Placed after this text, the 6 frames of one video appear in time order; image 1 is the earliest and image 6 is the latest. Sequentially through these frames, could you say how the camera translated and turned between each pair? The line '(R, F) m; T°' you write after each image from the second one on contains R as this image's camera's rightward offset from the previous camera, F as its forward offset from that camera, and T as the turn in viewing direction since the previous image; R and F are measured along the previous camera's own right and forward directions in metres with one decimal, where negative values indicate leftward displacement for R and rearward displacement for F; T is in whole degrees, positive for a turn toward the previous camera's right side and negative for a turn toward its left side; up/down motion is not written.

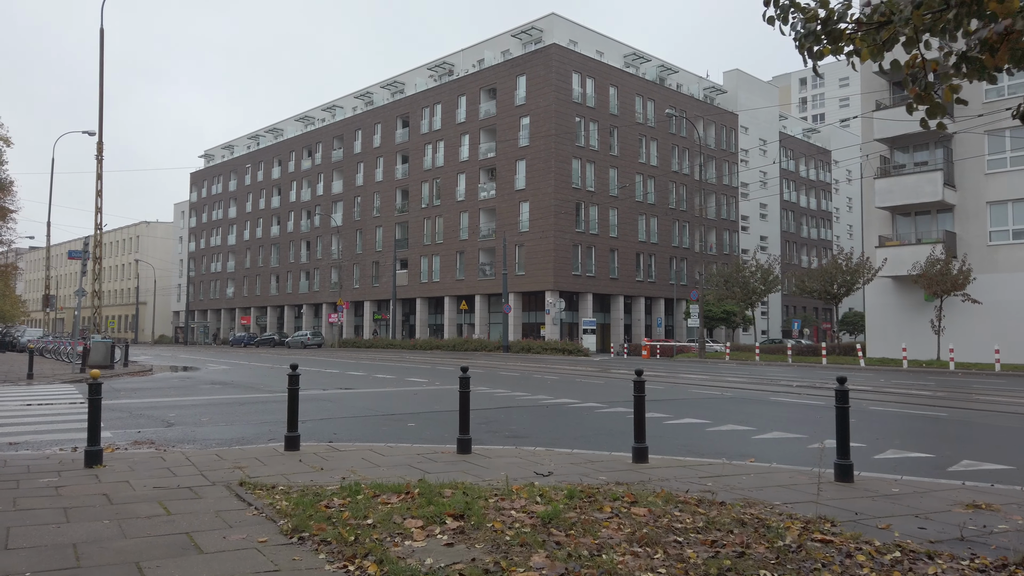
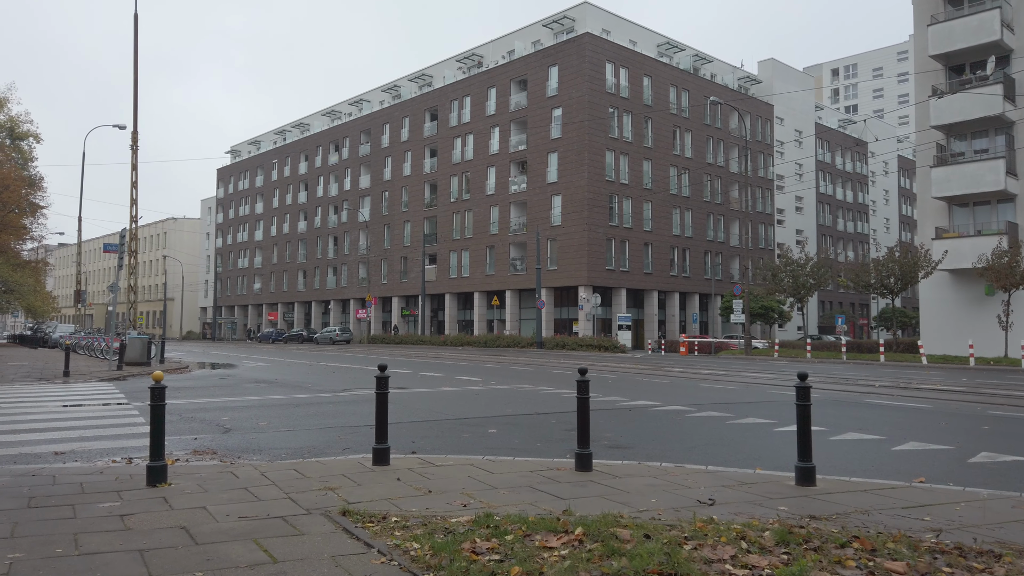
(-0.9, +1.1) m; -2°
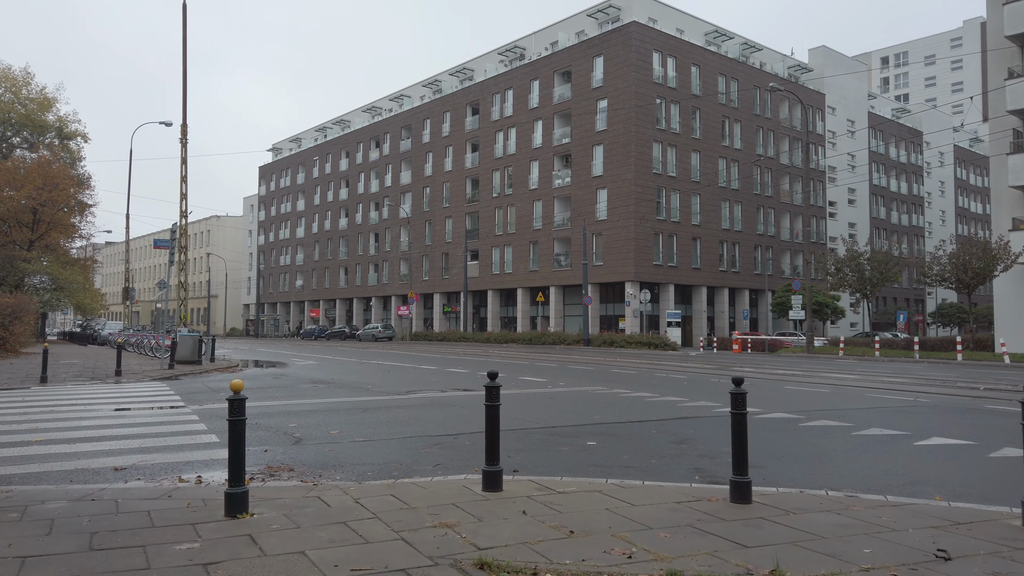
(-0.7, +1.0) m; -3°
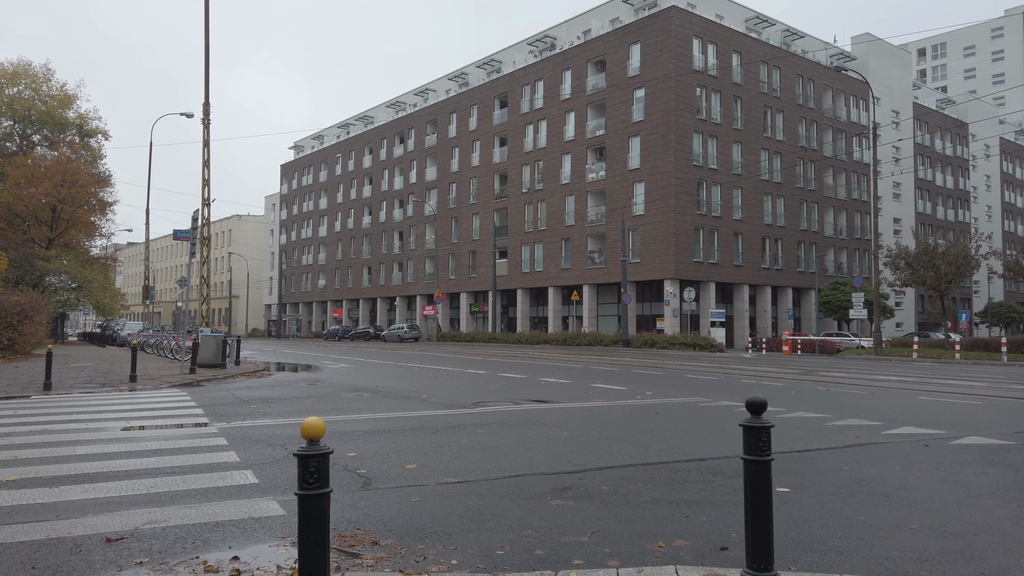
(-1.0, +2.3) m; -1°
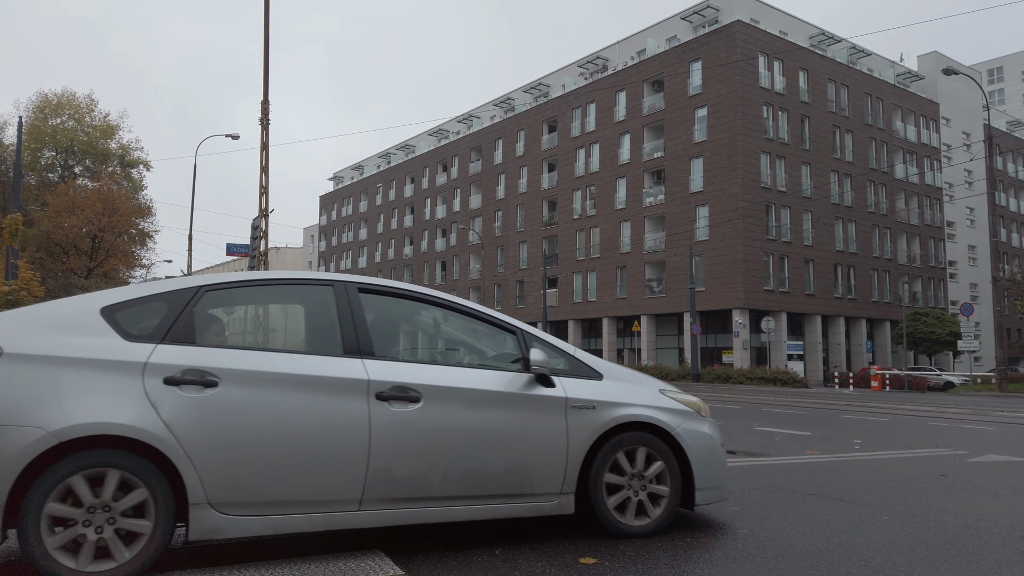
(-1.7, +2.9) m; -2°
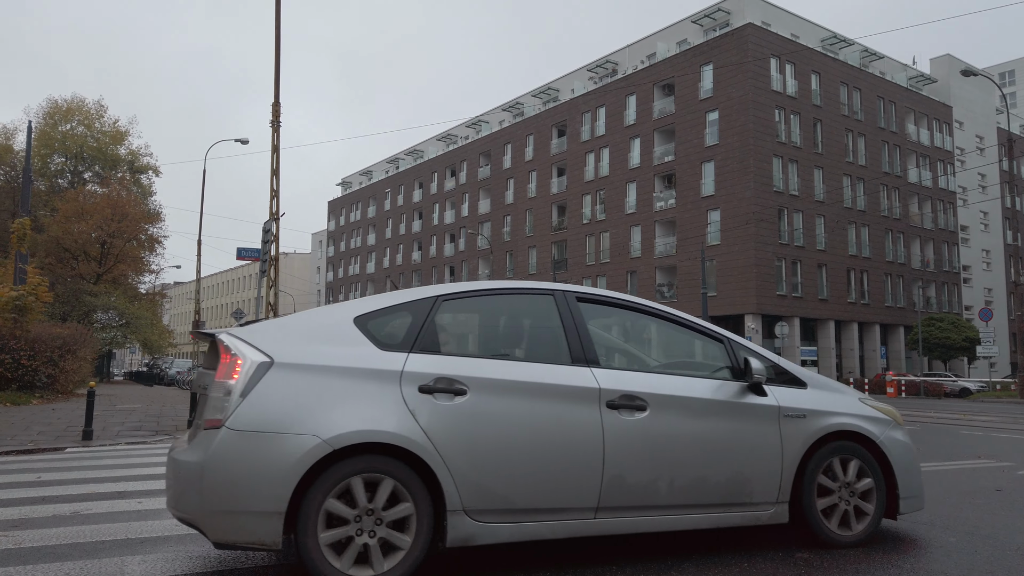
(-0.2, +0.4) m; -1°
